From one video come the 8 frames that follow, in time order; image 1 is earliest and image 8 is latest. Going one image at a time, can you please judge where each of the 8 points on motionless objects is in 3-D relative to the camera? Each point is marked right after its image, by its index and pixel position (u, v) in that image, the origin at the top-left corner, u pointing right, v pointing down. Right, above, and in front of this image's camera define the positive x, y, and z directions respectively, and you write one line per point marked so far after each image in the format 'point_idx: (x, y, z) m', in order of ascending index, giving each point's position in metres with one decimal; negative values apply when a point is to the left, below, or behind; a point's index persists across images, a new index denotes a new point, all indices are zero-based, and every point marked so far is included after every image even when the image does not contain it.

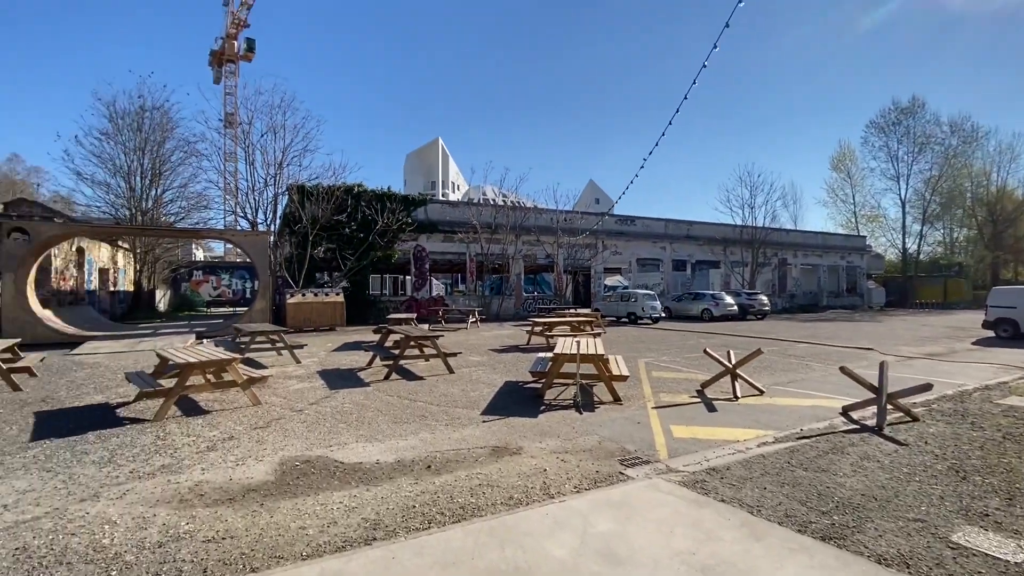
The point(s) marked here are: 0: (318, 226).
0: (-6.4, +2.0, +16.7) m
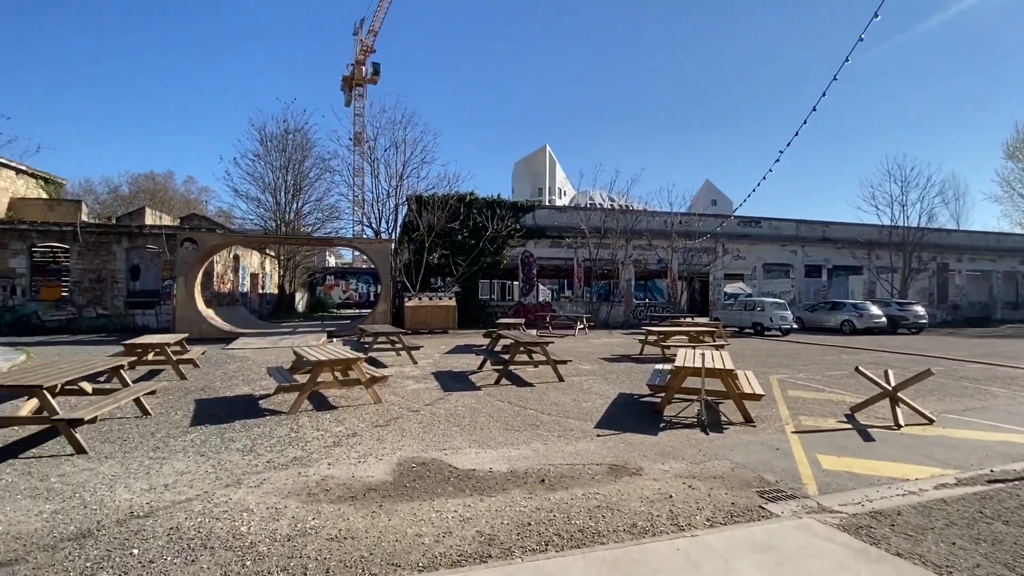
0: (-2.7, +1.9, +17.5) m
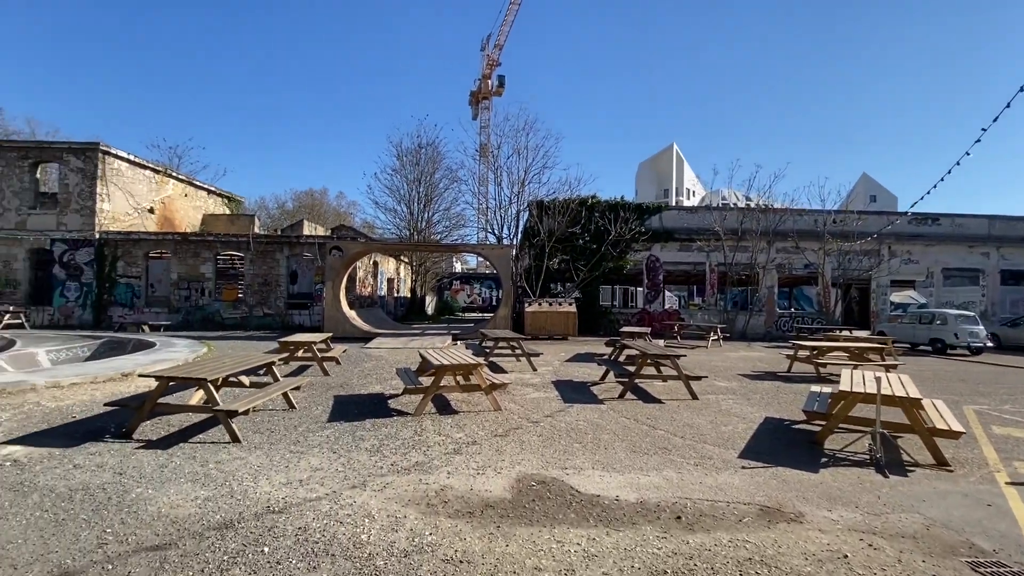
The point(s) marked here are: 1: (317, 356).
0: (+1.5, +1.7, +17.3) m
1: (-3.4, -1.2, +8.9) m
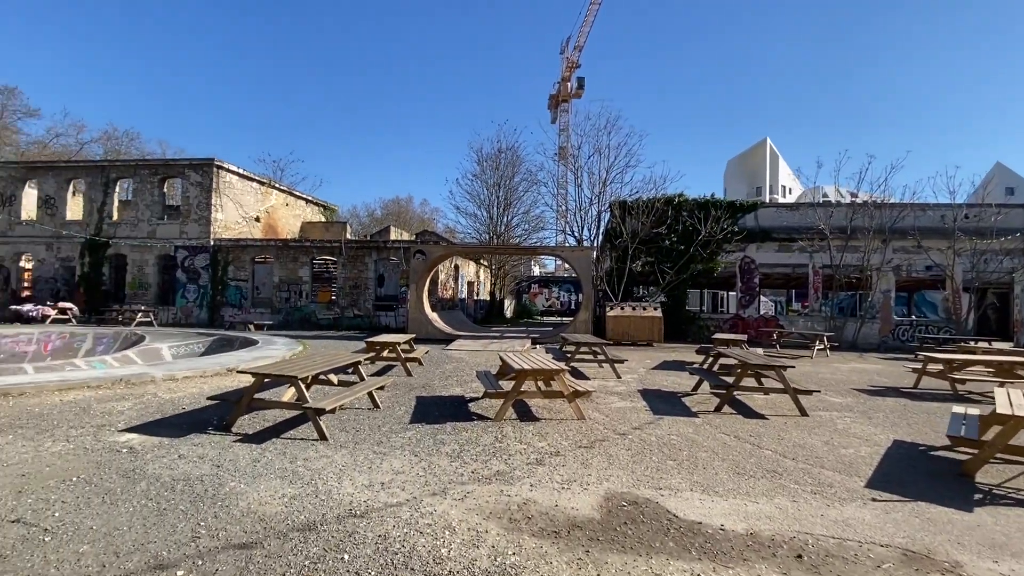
0: (+4.1, +1.6, +16.6) m
1: (-2.0, -1.2, +9.0) m
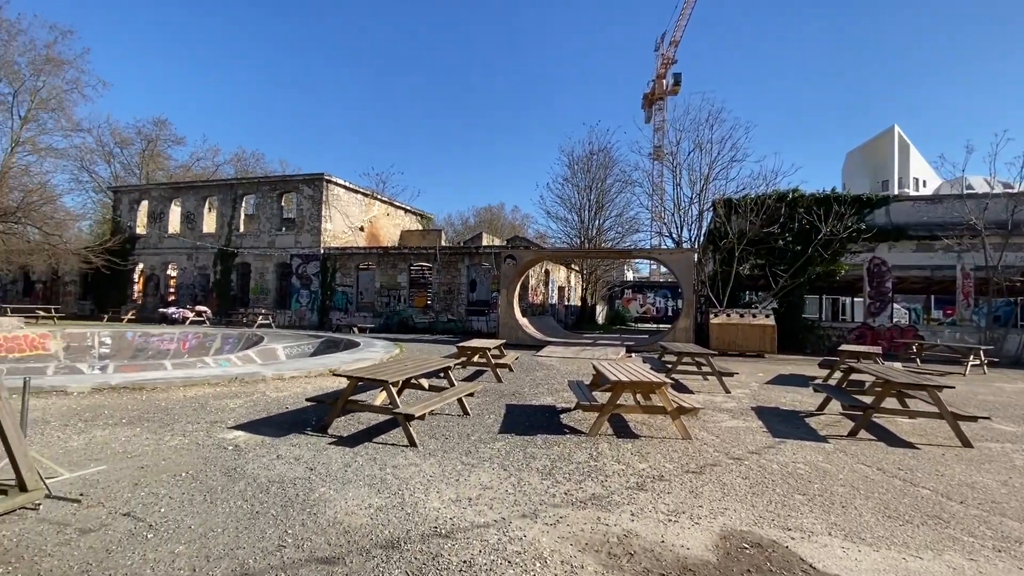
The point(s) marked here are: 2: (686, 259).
0: (+7.0, +1.4, +15.3) m
1: (-0.3, -1.3, +8.8) m
2: (+4.7, +0.8, +13.6) m
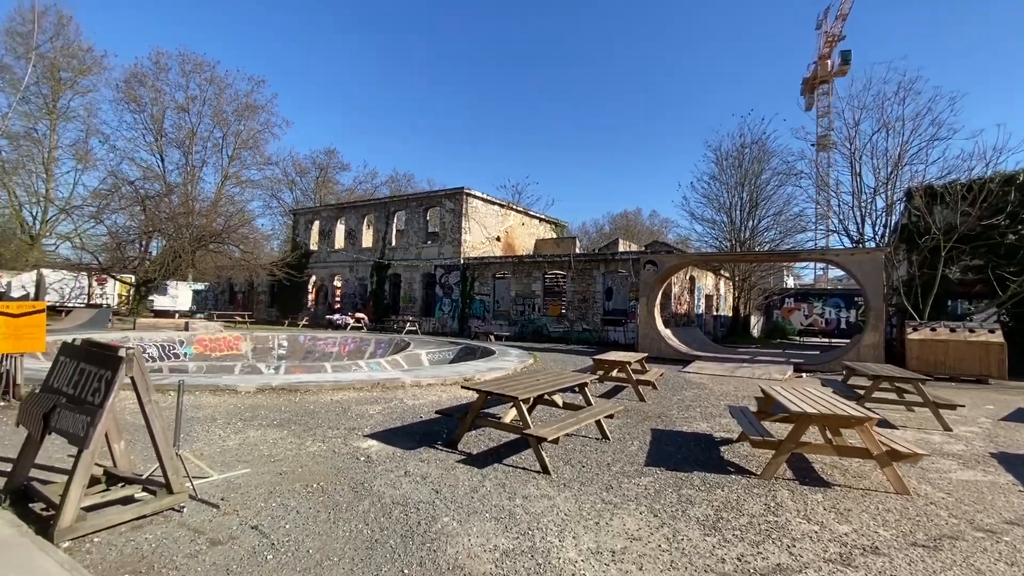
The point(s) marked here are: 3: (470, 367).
0: (+10.7, +1.3, +12.3) m
1: (+1.9, -1.4, +8.0) m
2: (+8.0, +0.6, +11.3) m
3: (-0.8, -1.6, +9.9) m
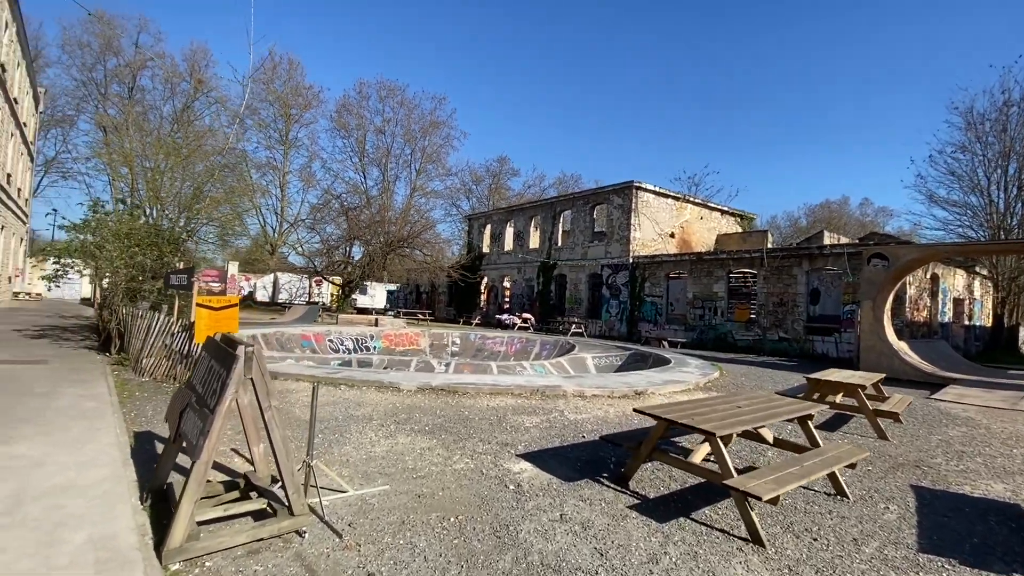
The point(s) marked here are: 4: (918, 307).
0: (+13.9, +1.2, +7.2) m
1: (+4.2, -1.4, +5.9) m
2: (+11.1, +0.6, +7.2) m
3: (+2.2, -1.5, +8.6) m
4: (+11.7, -0.5, +14.7) m
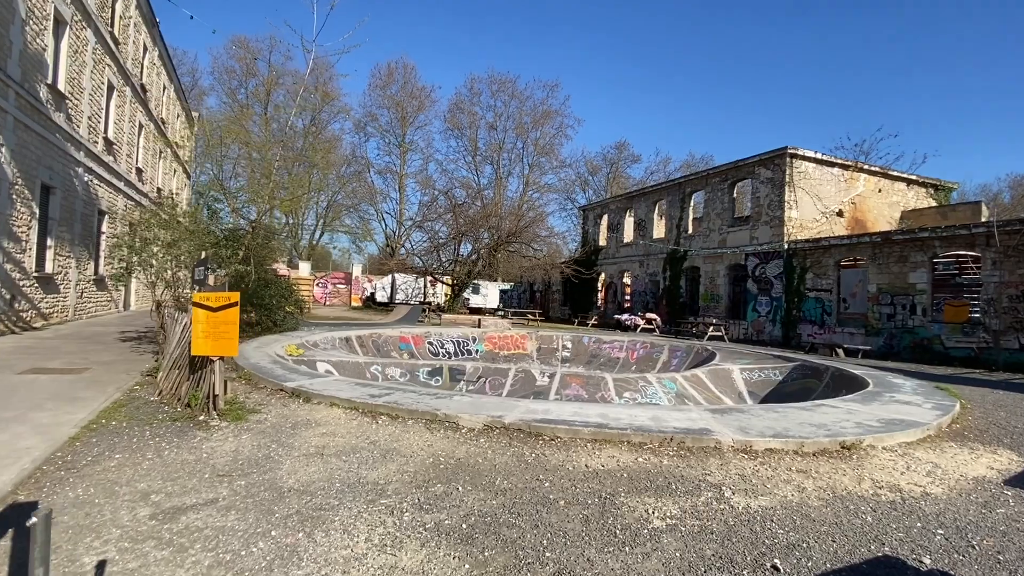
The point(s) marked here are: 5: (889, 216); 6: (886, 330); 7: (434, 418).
0: (+14.5, +1.6, +1.4) m
1: (+4.8, -1.2, +2.4) m
2: (+11.8, +0.9, +2.0) m
3: (+3.5, -1.4, +5.5) m
4: (+14.2, -0.2, +9.1) m
5: (+14.0, +2.7, +18.9) m
6: (+10.5, -1.2, +14.3) m
7: (-0.7, -1.2, +4.8) m
